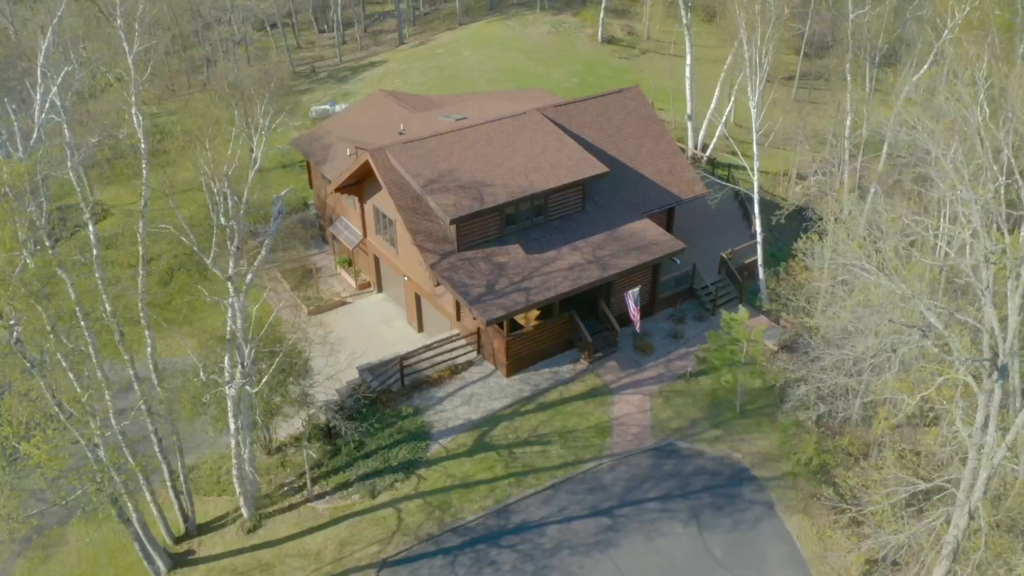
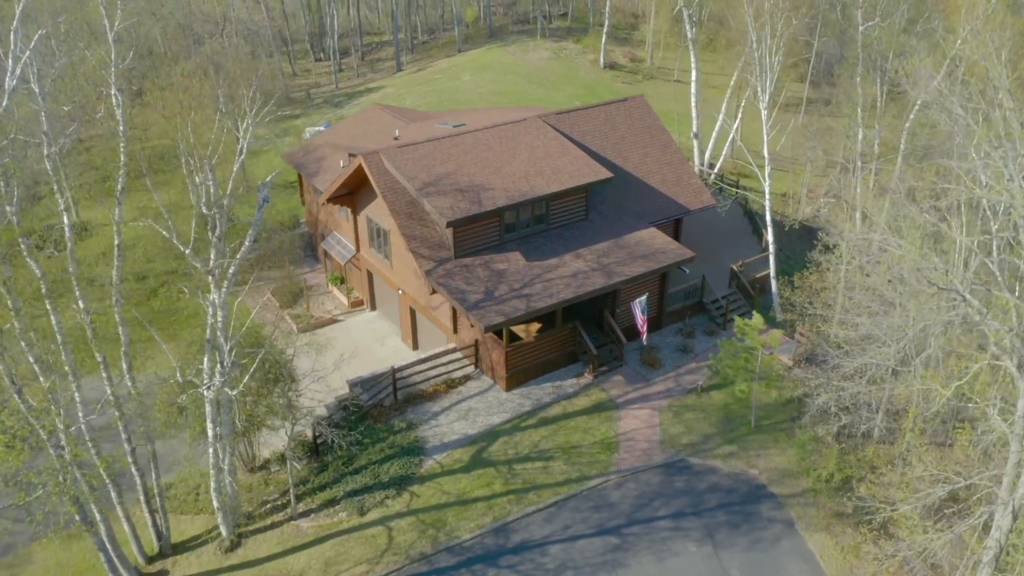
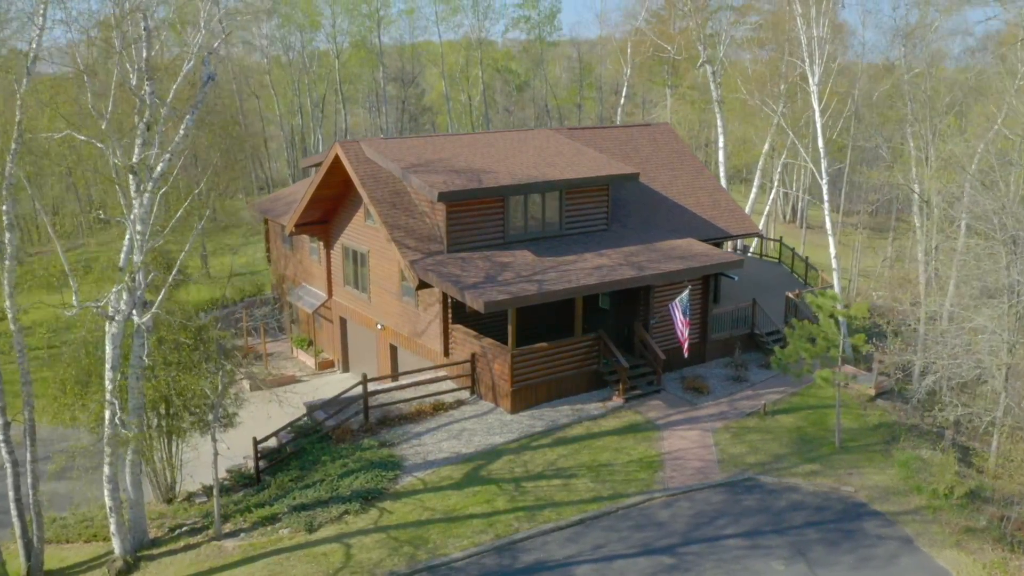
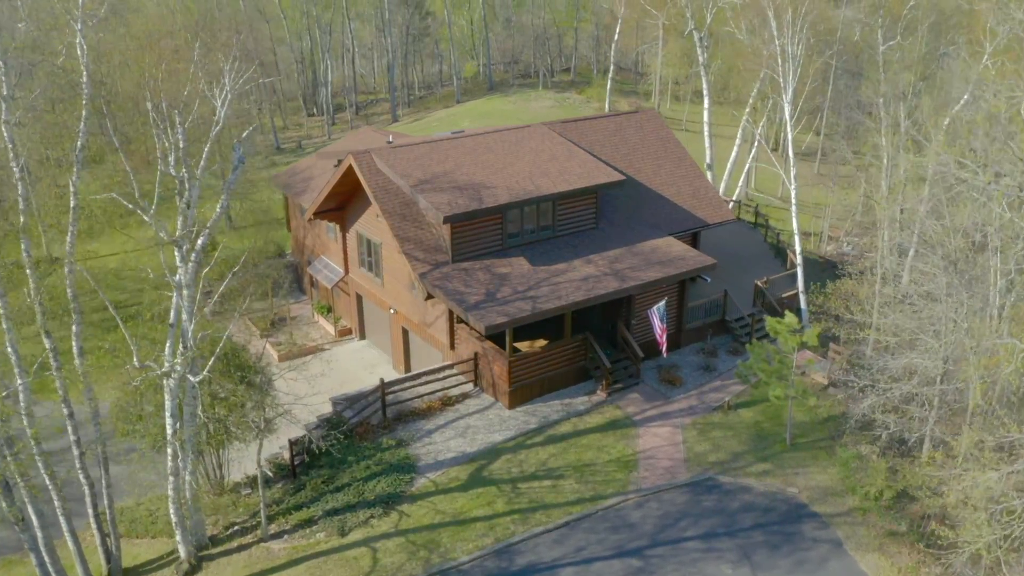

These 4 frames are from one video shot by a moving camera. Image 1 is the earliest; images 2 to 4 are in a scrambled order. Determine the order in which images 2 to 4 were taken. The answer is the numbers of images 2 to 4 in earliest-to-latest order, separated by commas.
2, 4, 3
